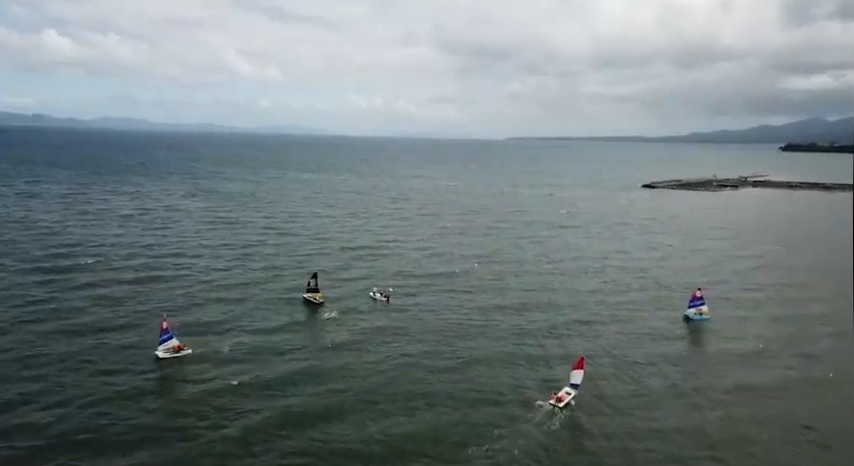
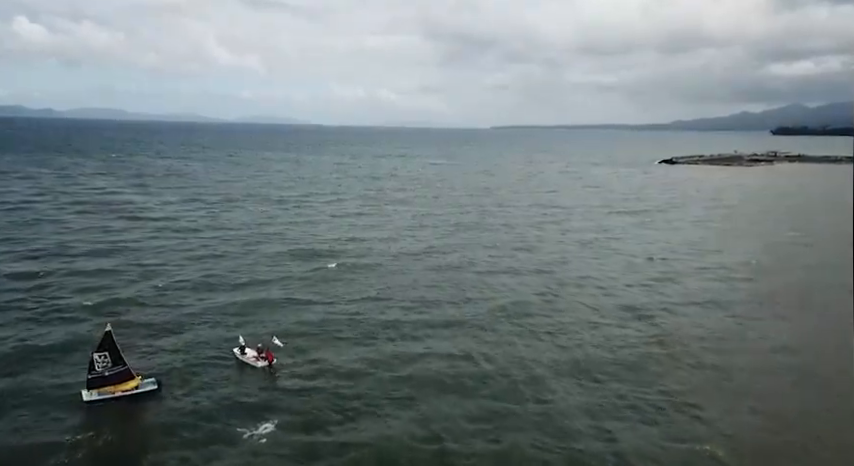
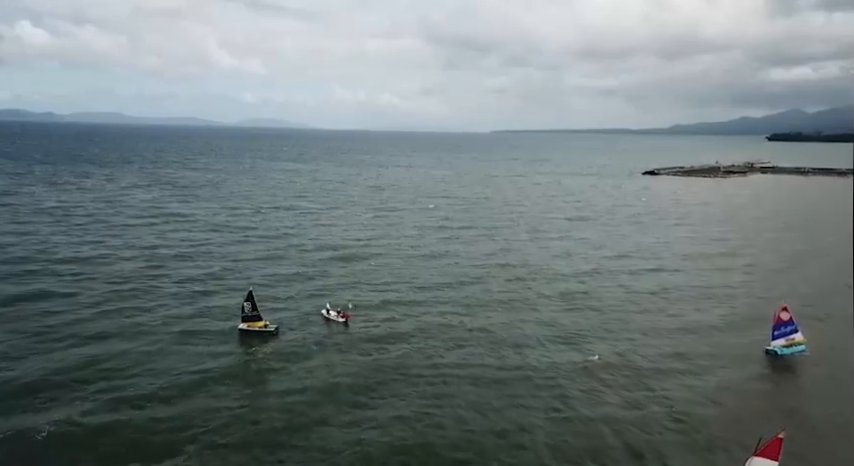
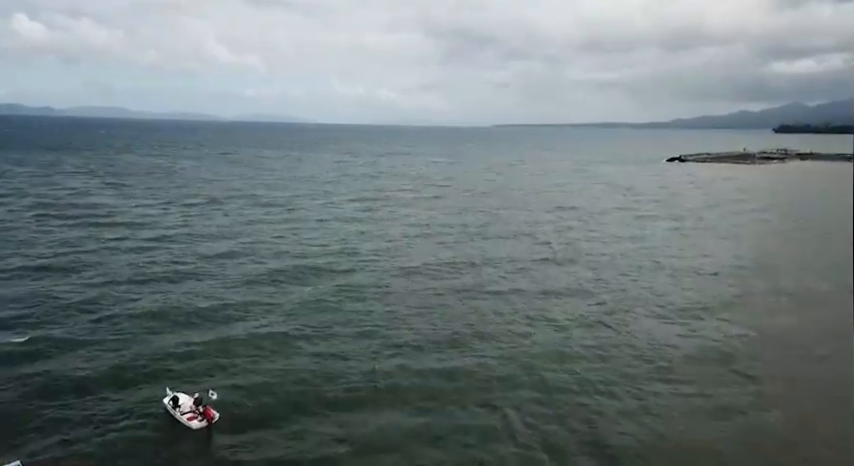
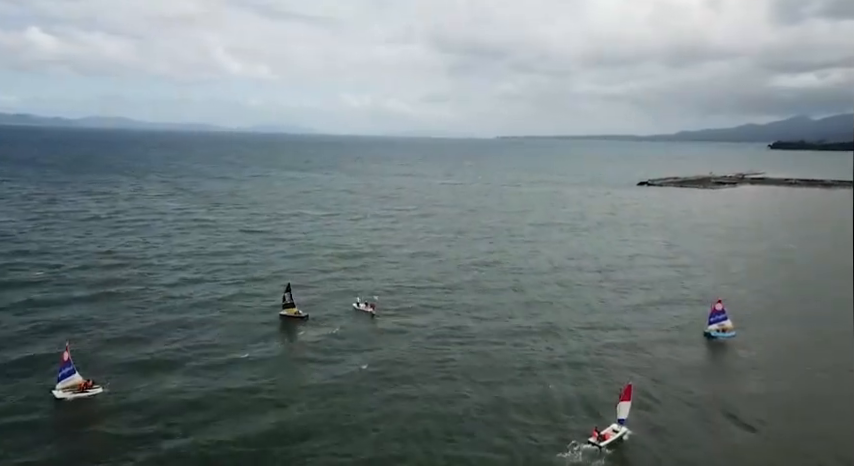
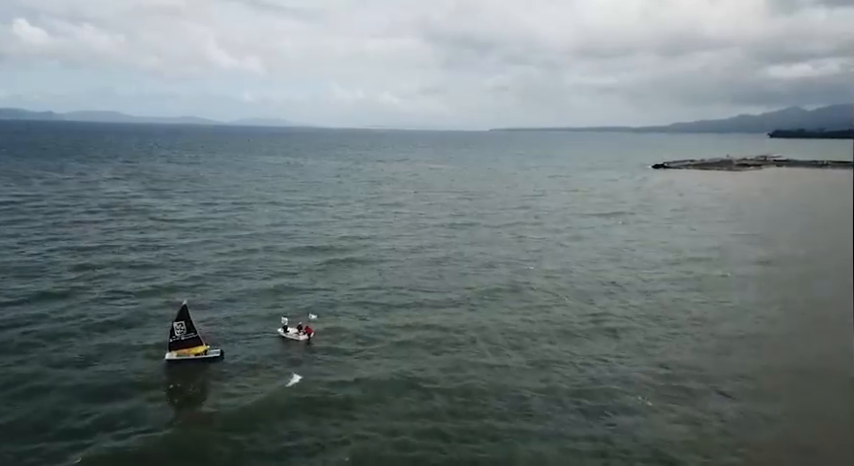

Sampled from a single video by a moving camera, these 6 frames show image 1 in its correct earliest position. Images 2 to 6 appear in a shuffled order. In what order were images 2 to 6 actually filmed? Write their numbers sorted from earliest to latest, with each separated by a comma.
5, 3, 6, 2, 4
